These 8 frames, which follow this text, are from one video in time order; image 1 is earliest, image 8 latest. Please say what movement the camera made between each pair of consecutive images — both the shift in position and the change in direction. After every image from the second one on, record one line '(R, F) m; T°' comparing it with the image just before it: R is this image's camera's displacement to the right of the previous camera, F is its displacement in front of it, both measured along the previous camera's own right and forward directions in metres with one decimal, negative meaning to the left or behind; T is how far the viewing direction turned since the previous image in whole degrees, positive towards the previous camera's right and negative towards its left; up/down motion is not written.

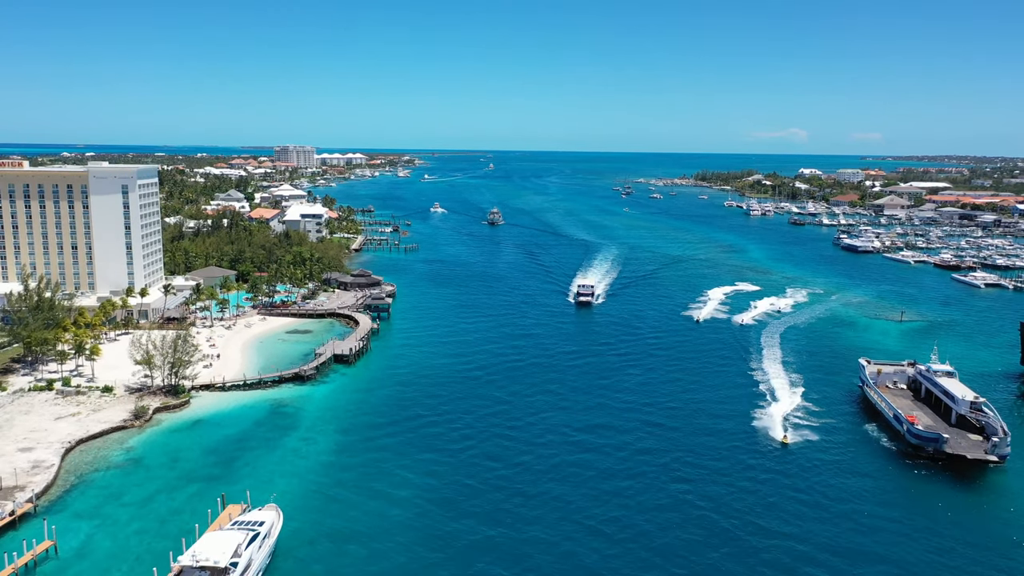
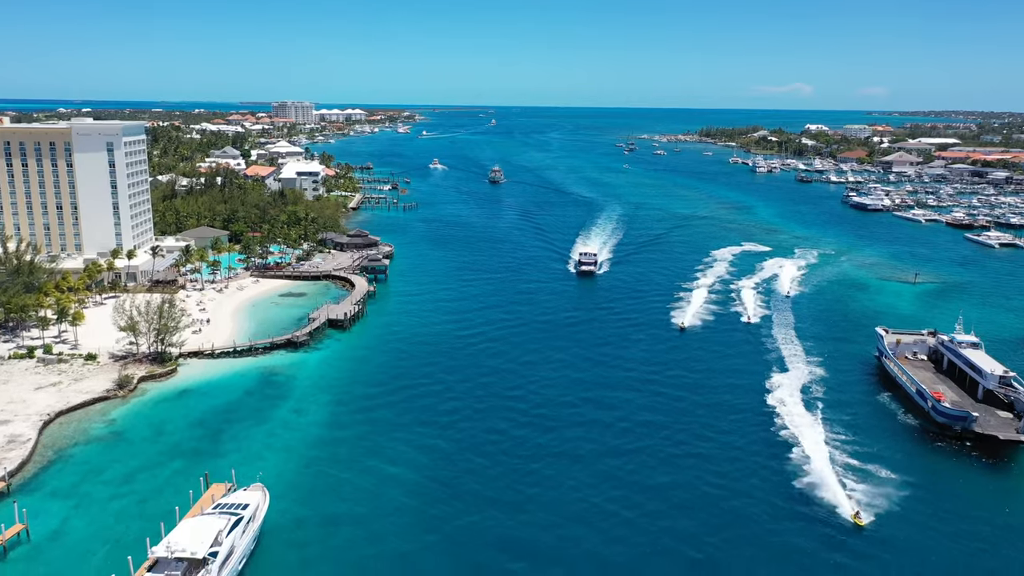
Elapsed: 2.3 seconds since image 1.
(0.0, +3.2) m; 0°
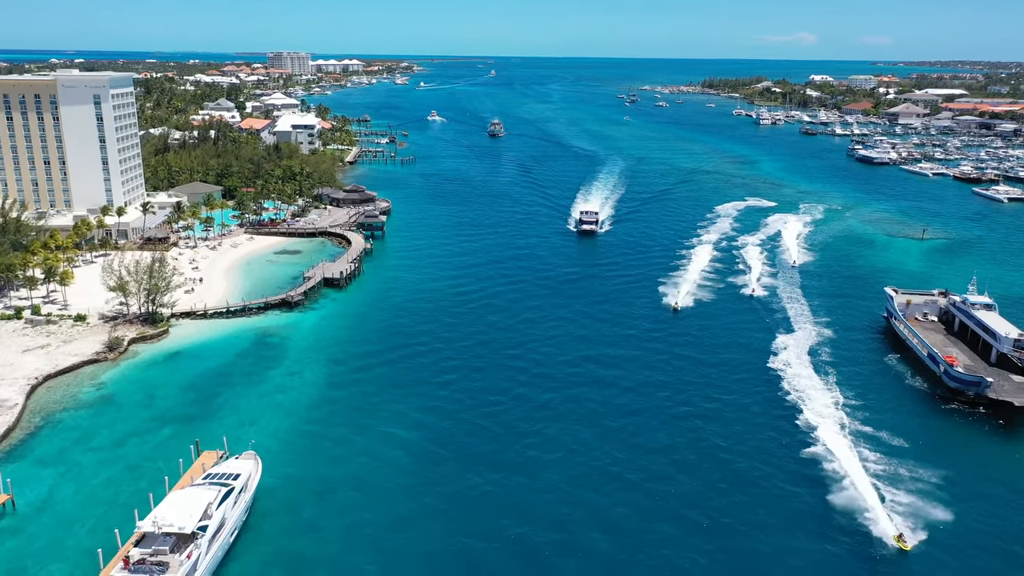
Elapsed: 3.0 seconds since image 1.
(0.0, +1.8) m; 0°
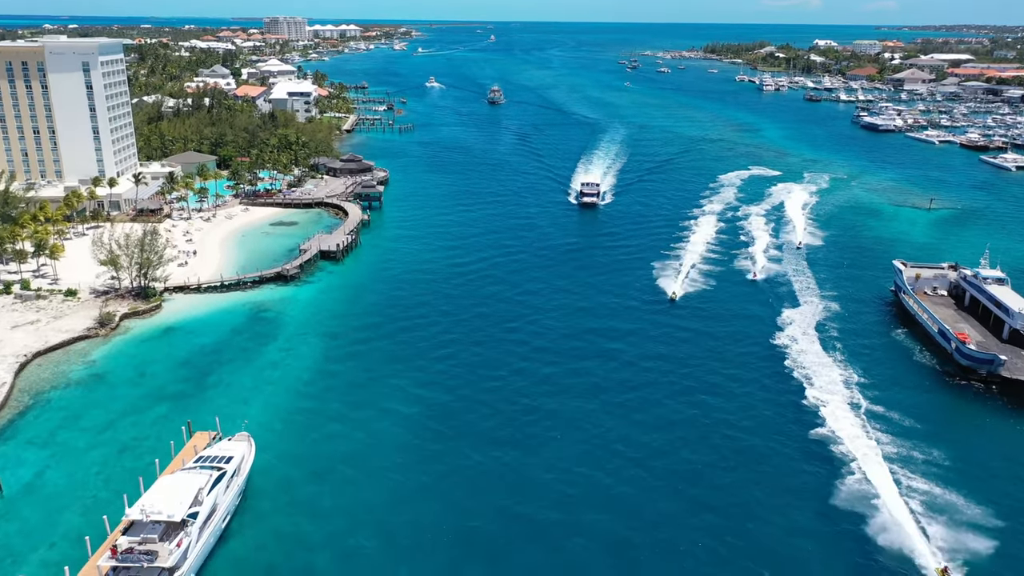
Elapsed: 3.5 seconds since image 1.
(0.0, +1.4) m; 0°
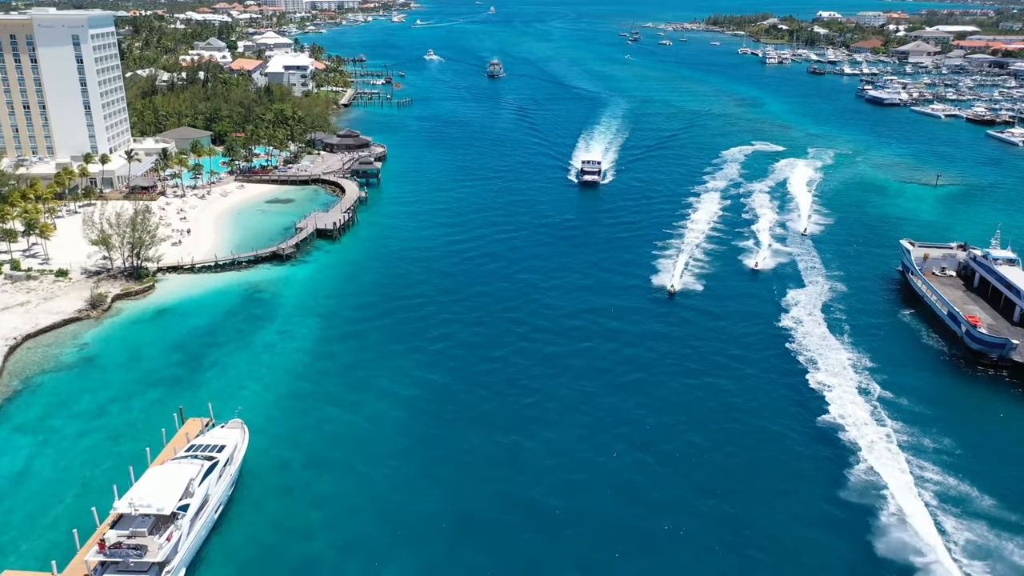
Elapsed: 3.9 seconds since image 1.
(0.0, +1.1) m; 0°
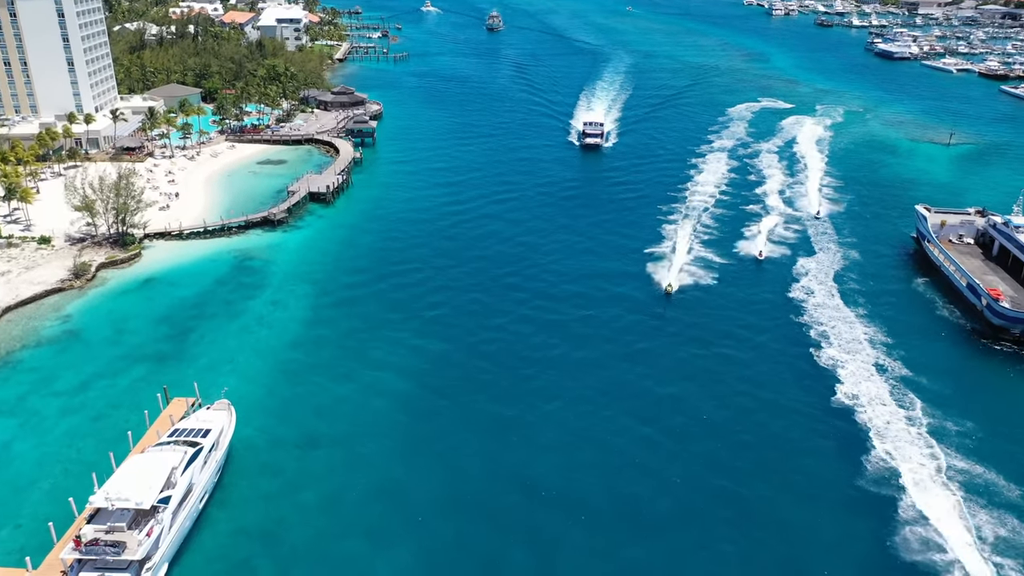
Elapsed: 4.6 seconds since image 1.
(0.0, +2.0) m; 0°
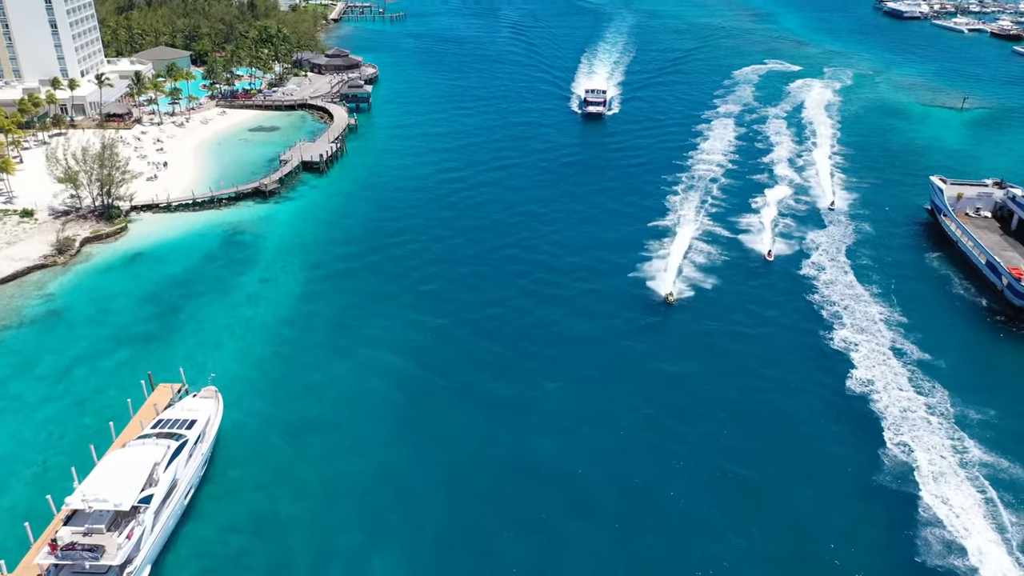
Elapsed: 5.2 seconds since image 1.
(0.0, +1.7) m; 0°
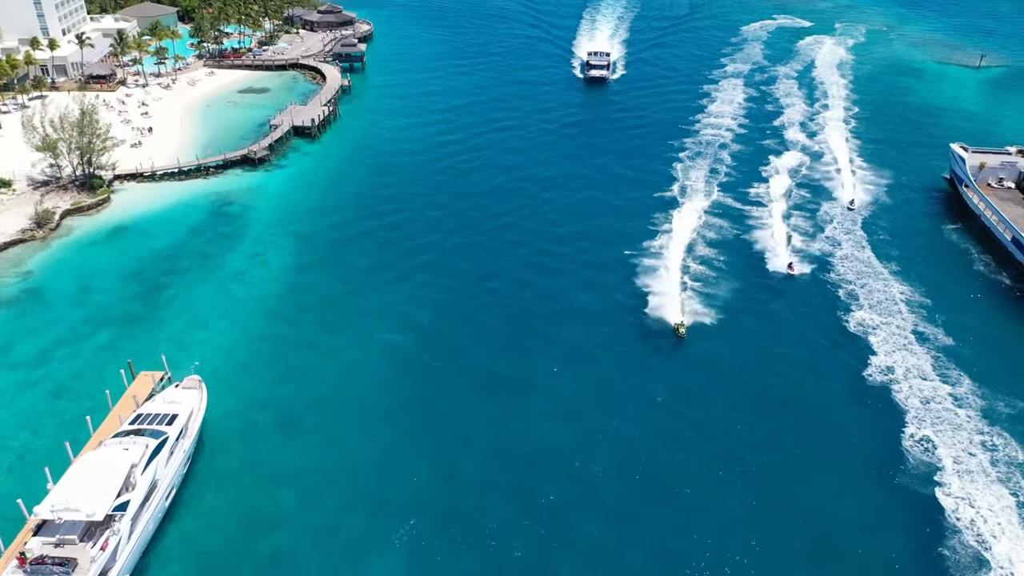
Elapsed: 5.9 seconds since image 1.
(0.0, +2.1) m; 0°
